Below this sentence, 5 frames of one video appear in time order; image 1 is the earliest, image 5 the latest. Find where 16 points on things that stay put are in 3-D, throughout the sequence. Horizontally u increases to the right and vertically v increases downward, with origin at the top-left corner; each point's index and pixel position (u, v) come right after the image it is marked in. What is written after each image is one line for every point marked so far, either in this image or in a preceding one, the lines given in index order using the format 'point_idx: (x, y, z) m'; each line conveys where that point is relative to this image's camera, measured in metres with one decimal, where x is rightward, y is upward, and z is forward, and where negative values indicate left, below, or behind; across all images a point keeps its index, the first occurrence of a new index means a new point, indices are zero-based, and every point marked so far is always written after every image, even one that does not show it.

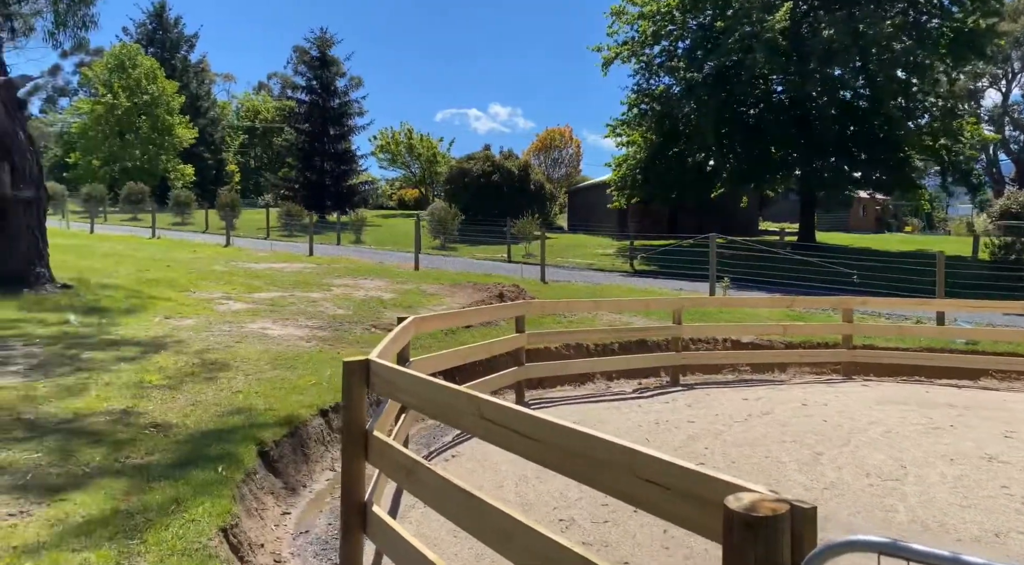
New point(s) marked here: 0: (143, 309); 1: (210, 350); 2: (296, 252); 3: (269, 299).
0: (-5.9, -0.4, +10.1) m
1: (-4.4, -1.0, +9.1) m
2: (-5.3, +0.8, +16.0) m
3: (-4.4, -0.3, +11.6) m
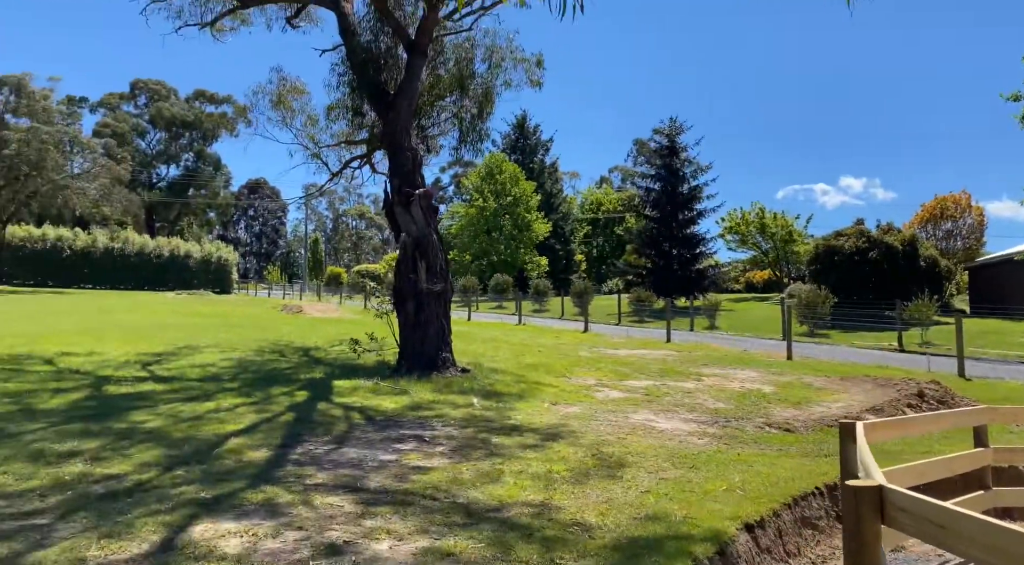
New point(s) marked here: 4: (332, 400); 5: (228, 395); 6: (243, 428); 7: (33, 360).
0: (+0.3, -1.8, +10.1) m
1: (+1.2, -2.2, +8.6) m
2: (+3.3, -1.4, +15.4) m
3: (+2.3, -1.8, +10.8) m
4: (-2.5, -1.7, +8.9) m
5: (-3.9, -1.6, +8.7) m
6: (-3.3, -1.8, +7.6) m
7: (-7.3, -1.3, +9.8) m
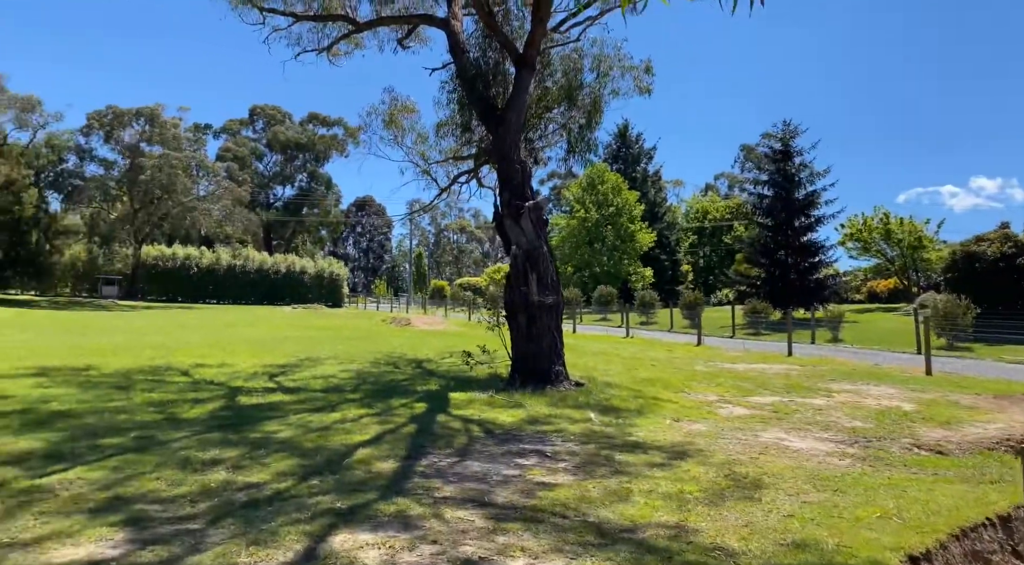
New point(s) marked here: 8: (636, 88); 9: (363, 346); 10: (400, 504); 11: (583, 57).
0: (+2.1, -2.0, +9.7) m
1: (+2.8, -2.3, +8.0) m
2: (+5.7, -1.7, +14.6) m
3: (+4.2, -2.0, +10.2) m
4: (-0.9, -1.8, +8.9) m
5: (-2.3, -1.7, +8.8) m
6: (-1.8, -1.9, +7.7) m
7: (-5.5, -1.6, +10.4) m
8: (+2.5, +3.7, +12.4) m
9: (-3.2, -1.4, +13.6) m
10: (-1.1, -2.3, +6.3) m
11: (+1.3, +4.1, +11.6) m
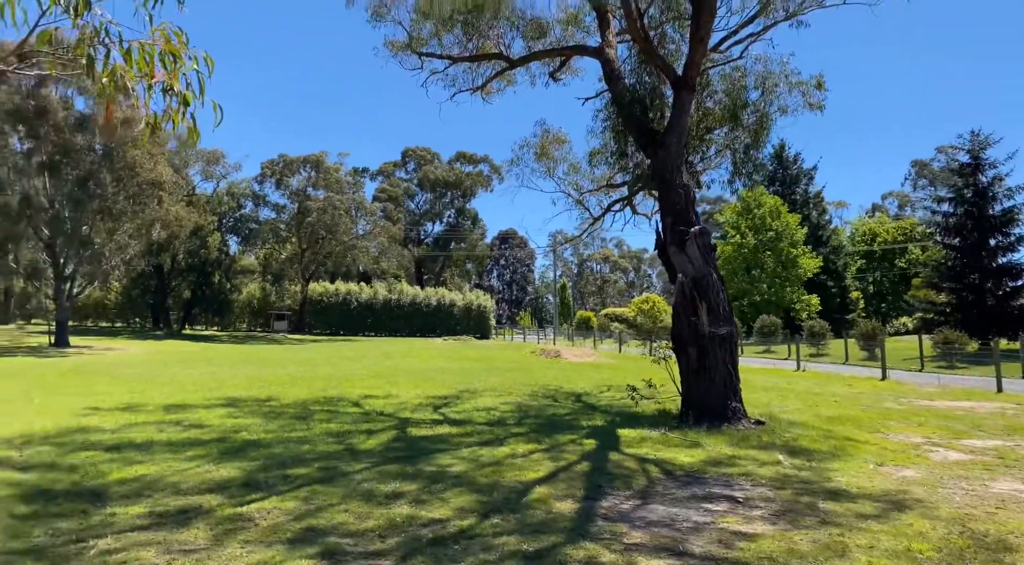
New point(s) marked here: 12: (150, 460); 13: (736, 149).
0: (+4.6, -2.3, +8.5) m
1: (+4.9, -2.5, +6.7) m
2: (+9.0, -2.1, +12.6) m
3: (+6.6, -2.3, +8.6) m
4: (+1.5, -2.2, +8.3) m
5: (+0.1, -2.2, +8.5) m
6: (+0.4, -2.3, +7.3) m
7: (-2.8, -2.2, +10.7) m
8: (+5.3, +3.2, +11.4) m
9: (+0.1, -2.1, +13.4) m
10: (+0.7, -2.5, +5.8) m
11: (+4.0, +3.7, +10.8) m
12: (-4.1, -2.0, +7.2) m
13: (+3.9, +2.4, +11.1) m
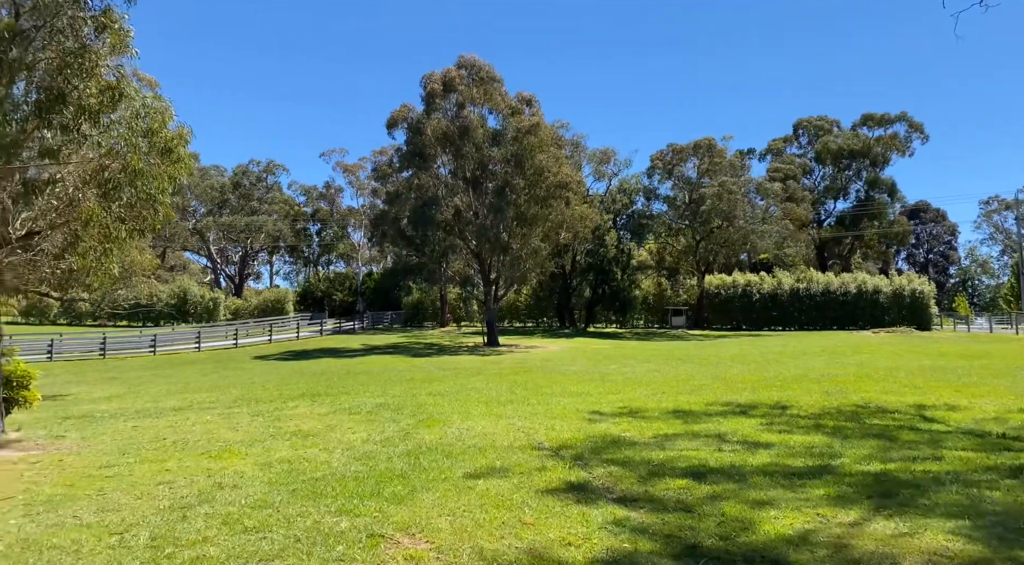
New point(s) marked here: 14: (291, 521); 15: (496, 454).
0: (+10.3, -1.4, +1.9) m
1: (+9.8, -1.6, +0.1) m
2: (+16.2, -0.9, +3.3) m
3: (+12.2, -1.3, +0.9) m
4: (+7.5, -1.5, +3.1) m
5: (+6.4, -1.5, +4.0) m
6: (+6.1, -1.6, +2.8) m
7: (+4.9, -1.7, +7.3) m
8: (+12.0, +4.2, +4.1) m
9: (+8.7, -1.4, +8.2) m
10: (+5.7, -1.9, +1.3) m
11: (+10.6, +4.5, +4.2) m
12: (+2.0, -1.7, +4.8) m
13: (+10.7, +3.3, +4.5) m
14: (-1.6, -1.7, +4.4) m
15: (-0.2, -1.7, +6.3) m
